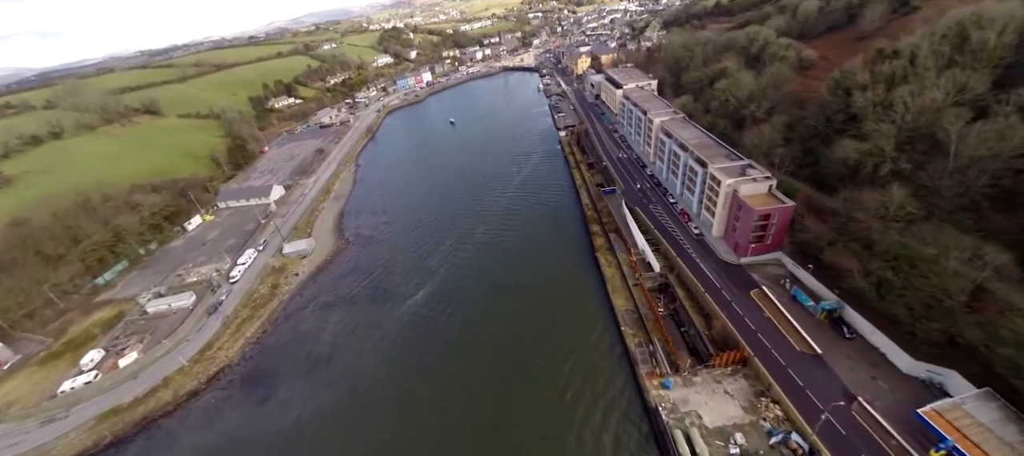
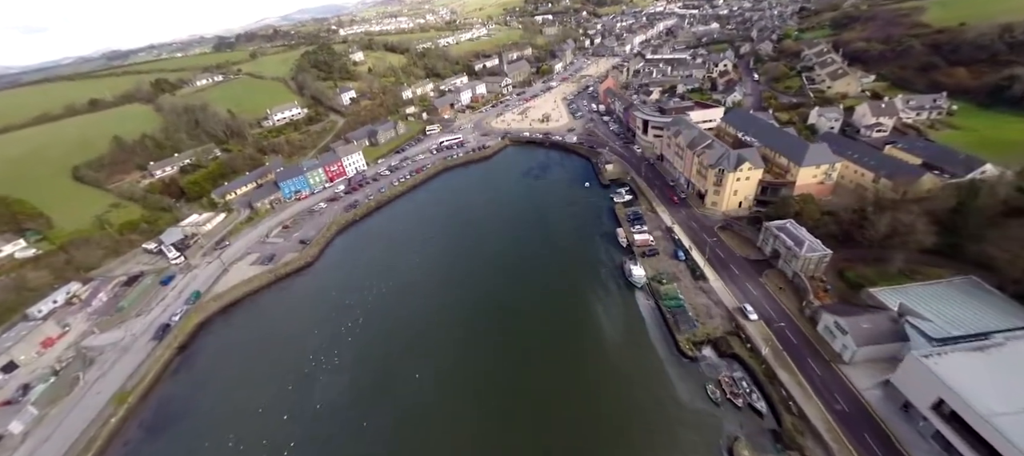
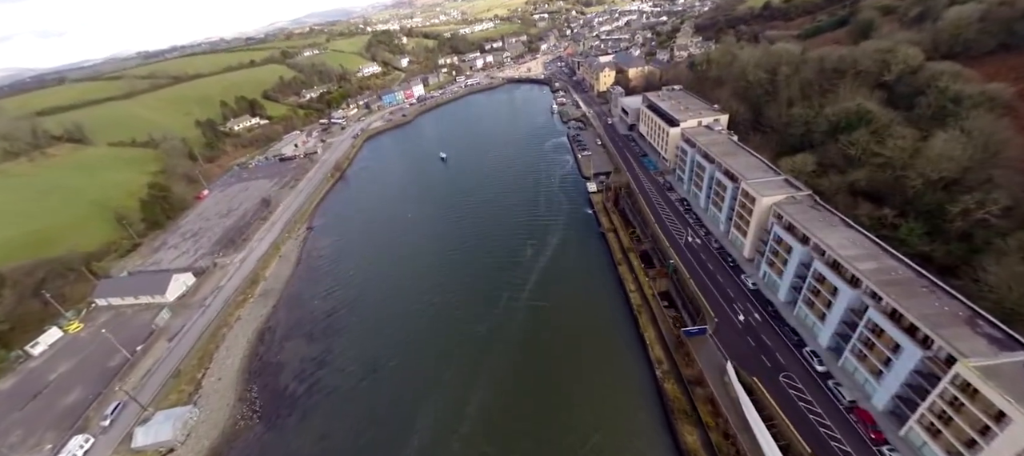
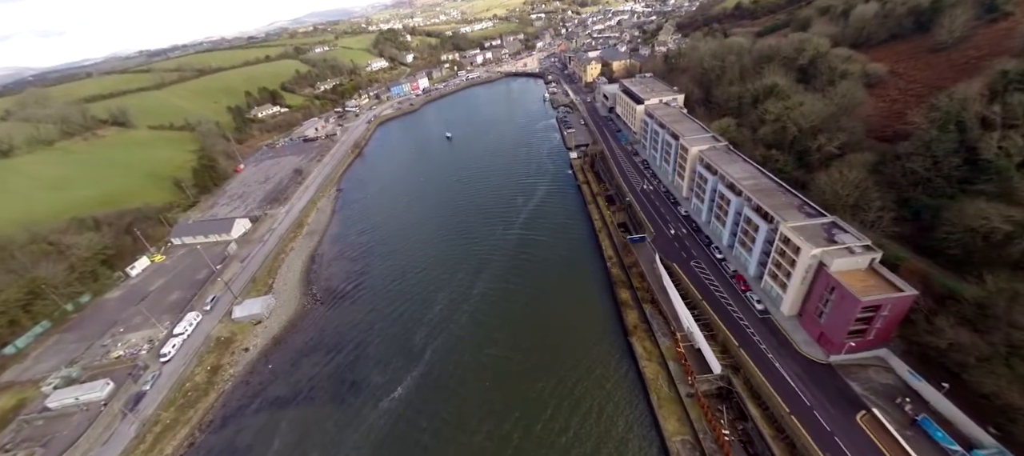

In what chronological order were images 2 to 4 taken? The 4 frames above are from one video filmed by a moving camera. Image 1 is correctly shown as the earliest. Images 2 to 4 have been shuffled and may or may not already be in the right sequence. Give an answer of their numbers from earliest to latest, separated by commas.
4, 3, 2
